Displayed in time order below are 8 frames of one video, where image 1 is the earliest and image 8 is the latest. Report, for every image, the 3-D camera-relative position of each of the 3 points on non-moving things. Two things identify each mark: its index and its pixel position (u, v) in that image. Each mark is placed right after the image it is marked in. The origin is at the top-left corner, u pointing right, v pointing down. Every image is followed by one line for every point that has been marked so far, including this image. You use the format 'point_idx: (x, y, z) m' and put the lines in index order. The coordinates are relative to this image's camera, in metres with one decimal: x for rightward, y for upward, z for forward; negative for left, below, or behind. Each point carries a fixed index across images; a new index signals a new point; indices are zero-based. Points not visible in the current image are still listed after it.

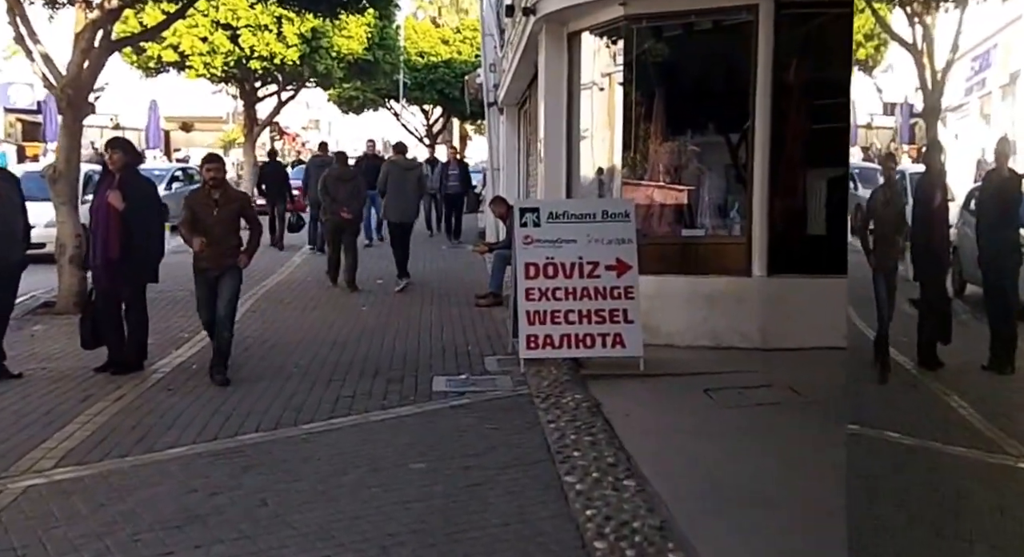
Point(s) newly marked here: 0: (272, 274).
0: (-3.4, +0.1, +15.7) m
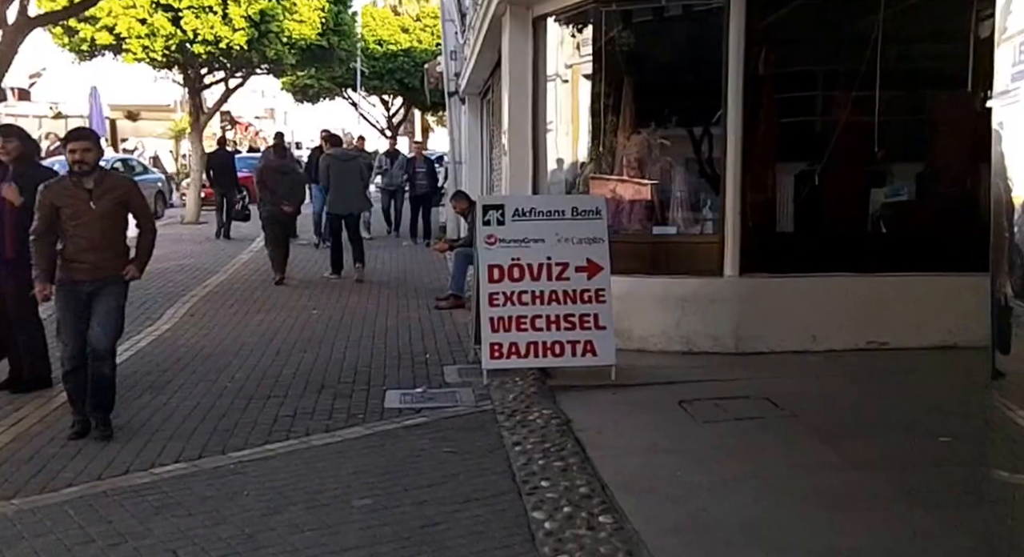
0: (-3.9, +0.1, +14.8) m
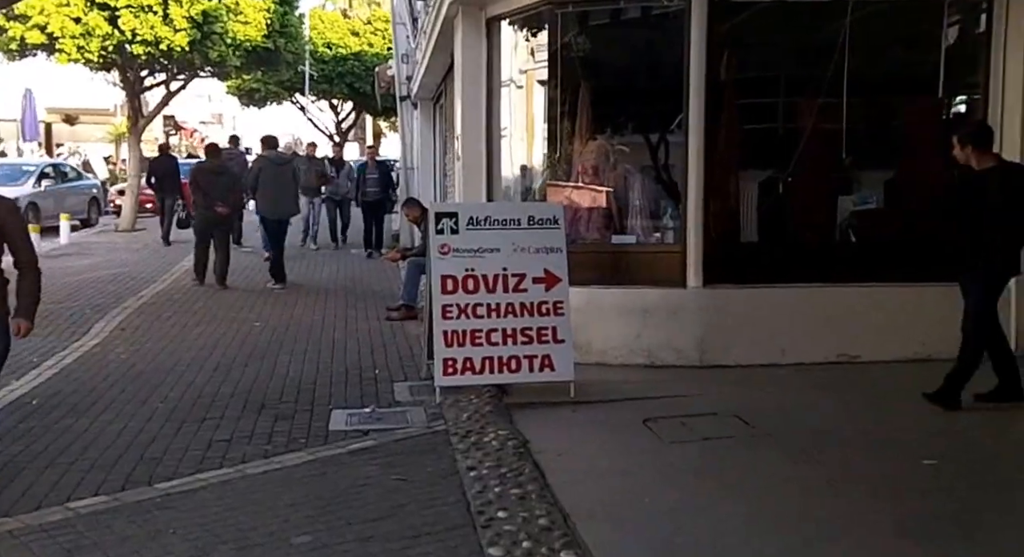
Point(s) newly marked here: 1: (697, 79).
0: (-4.5, 0.0, +14.3) m
1: (+1.4, +1.5, +8.8) m
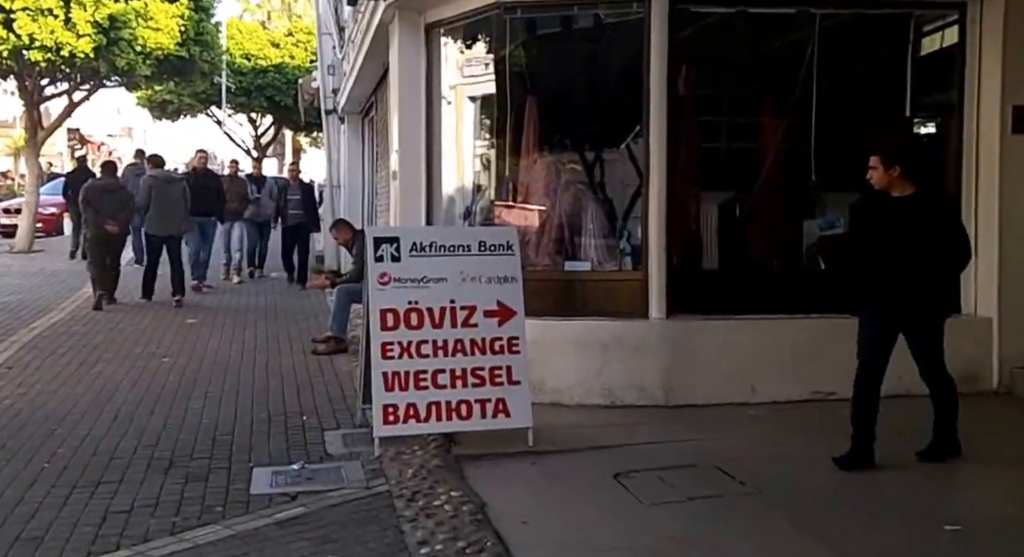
0: (-5.3, -0.3, +13.0) m
1: (+1.0, +1.3, +8.0) m
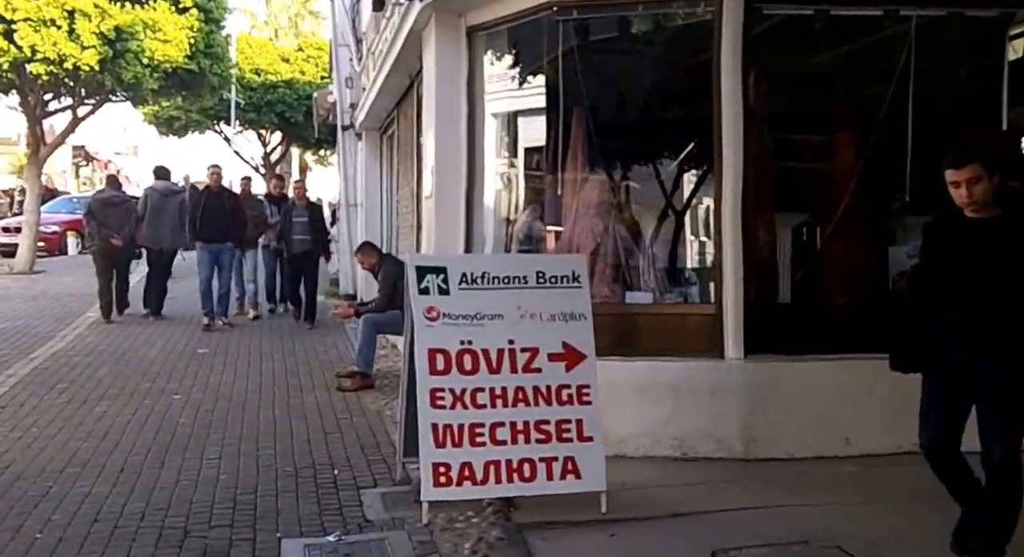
0: (-4.9, -0.6, +12.2) m
1: (+1.4, +1.1, +7.1) m
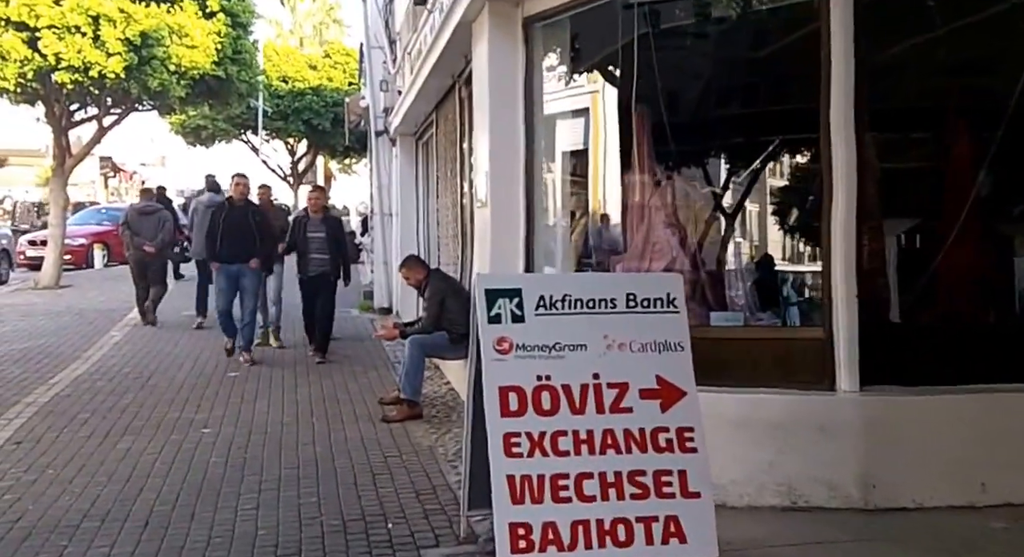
0: (-4.4, -0.8, +11.4) m
1: (+1.8, +1.0, +6.3) m
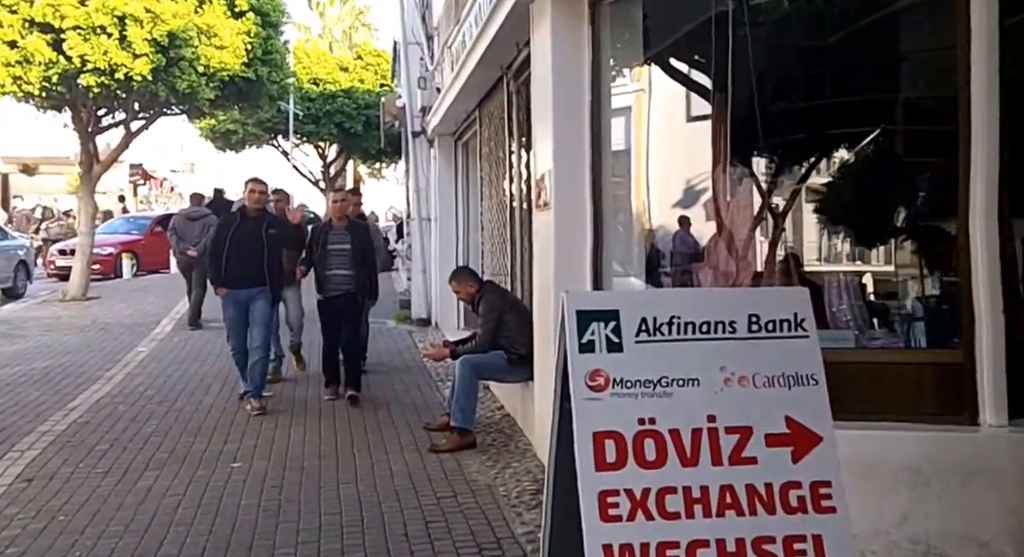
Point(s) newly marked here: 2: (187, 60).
0: (-3.9, -0.9, +10.7) m
1: (+2.1, +1.0, +5.4) m
2: (-5.4, +3.6, +18.8) m
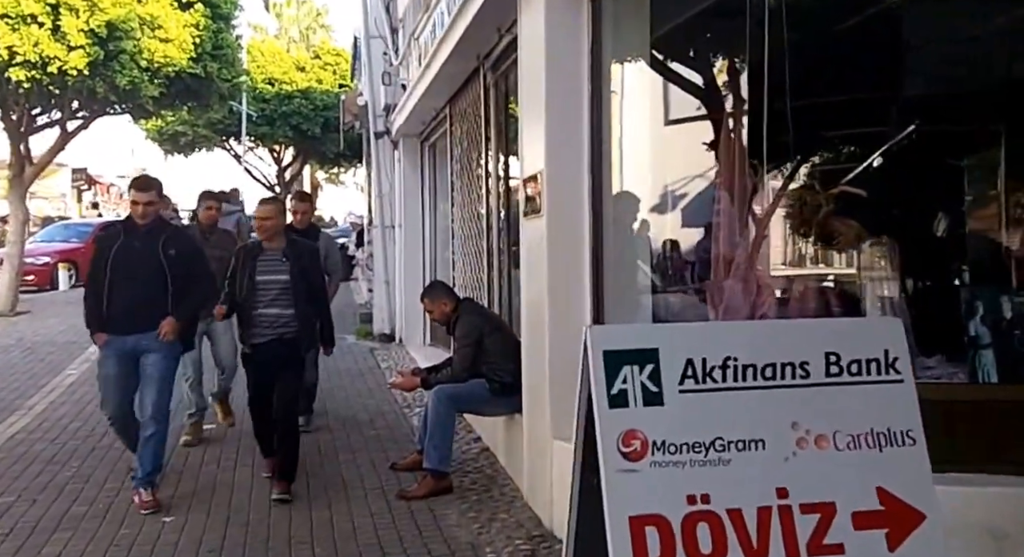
0: (-4.1, -1.1, +9.4) m
1: (+2.1, +0.9, +4.4) m
2: (-5.9, +3.4, +17.5) m
